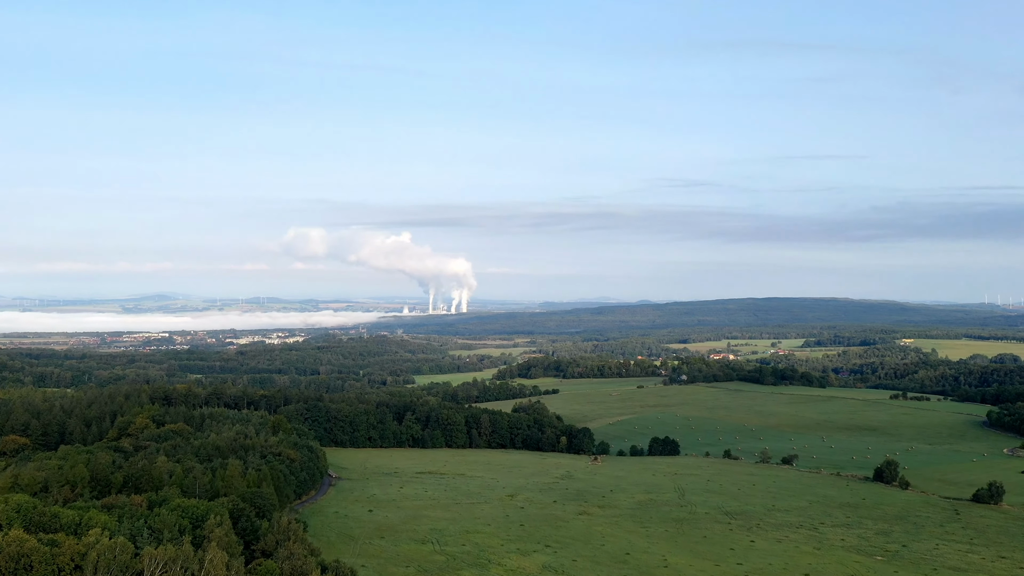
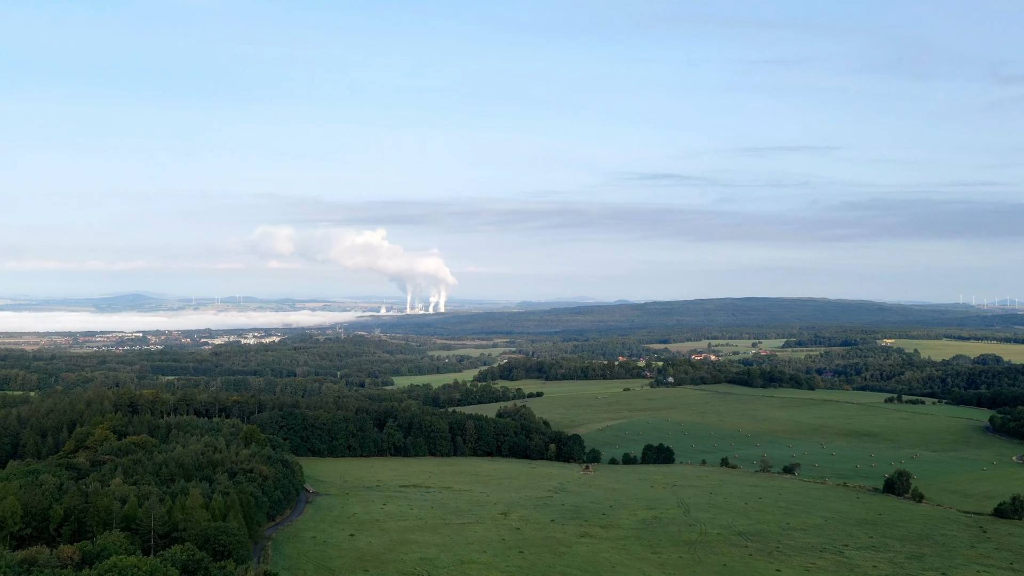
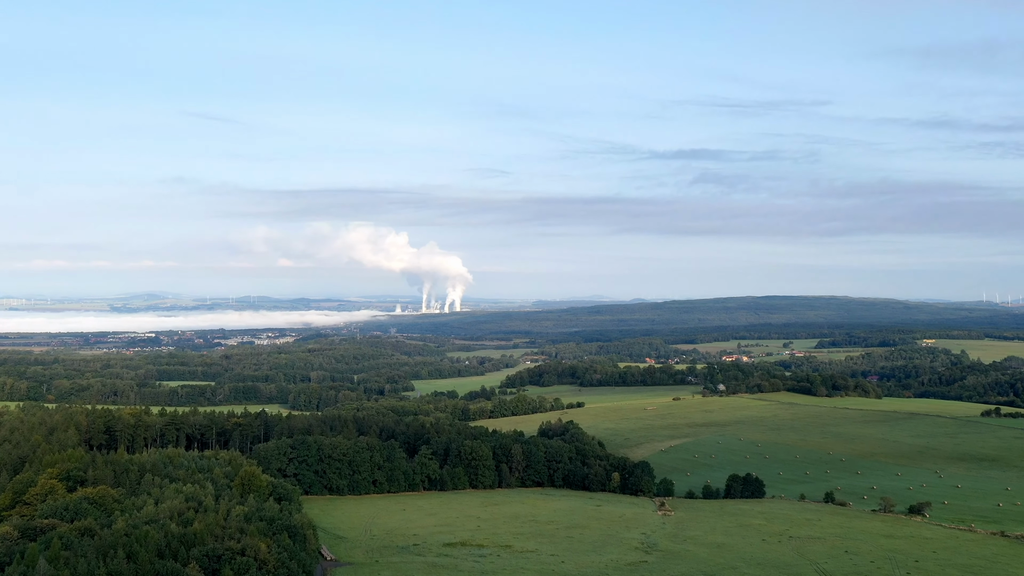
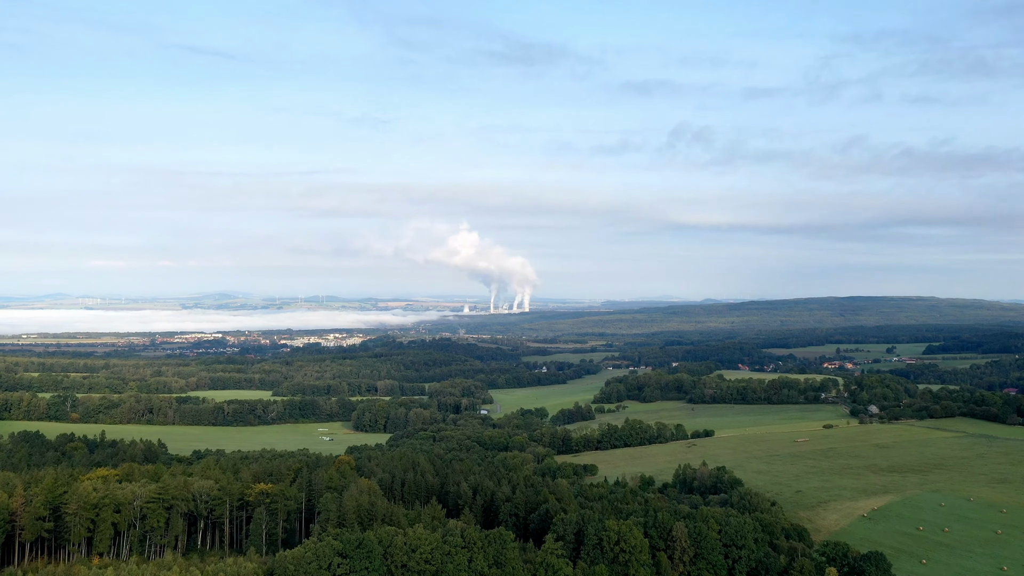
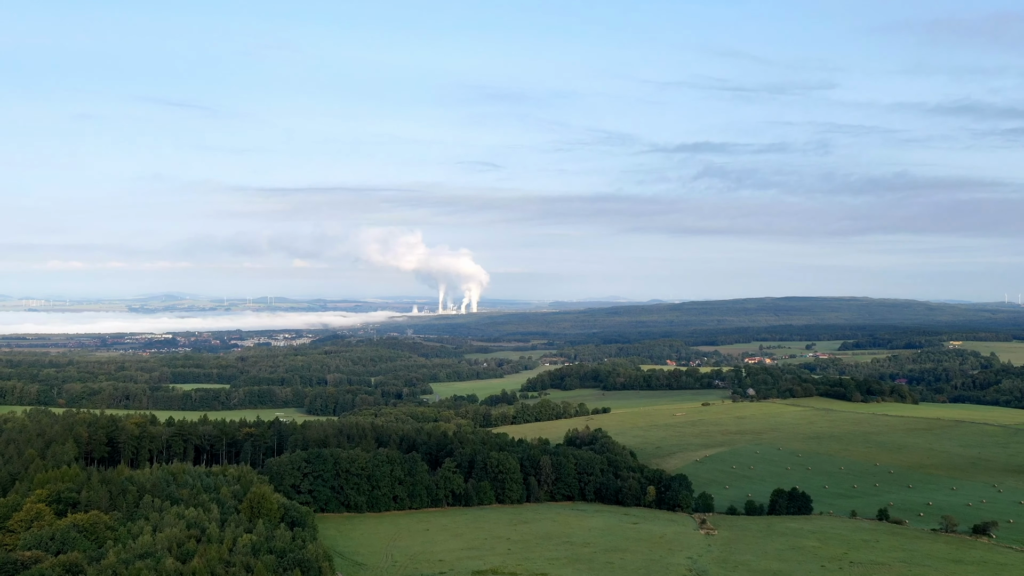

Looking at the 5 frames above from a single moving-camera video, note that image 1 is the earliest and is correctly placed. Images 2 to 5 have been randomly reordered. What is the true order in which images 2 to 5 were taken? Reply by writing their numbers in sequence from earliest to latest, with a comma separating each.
2, 3, 5, 4
